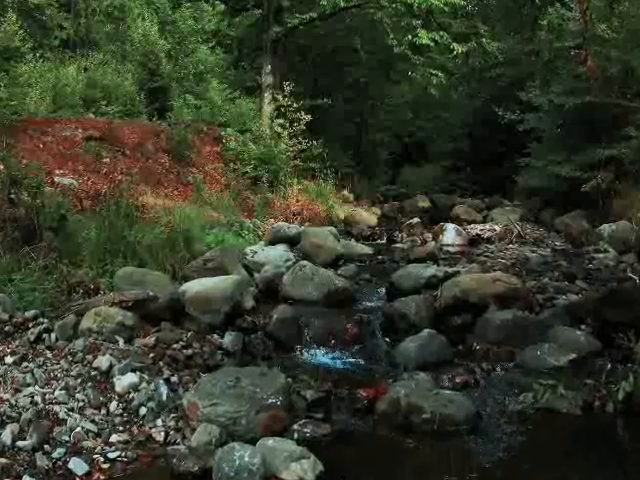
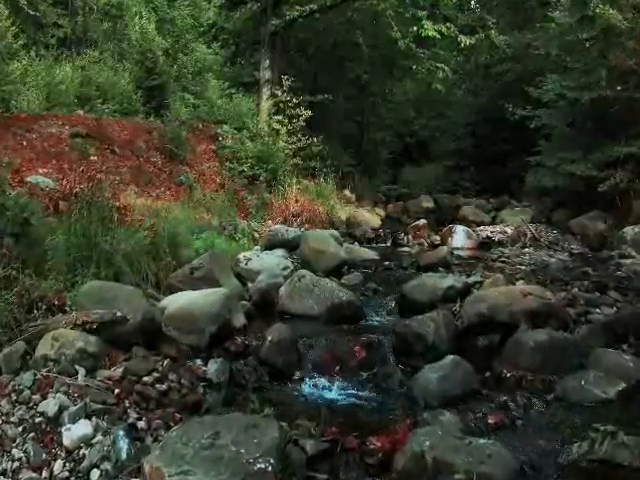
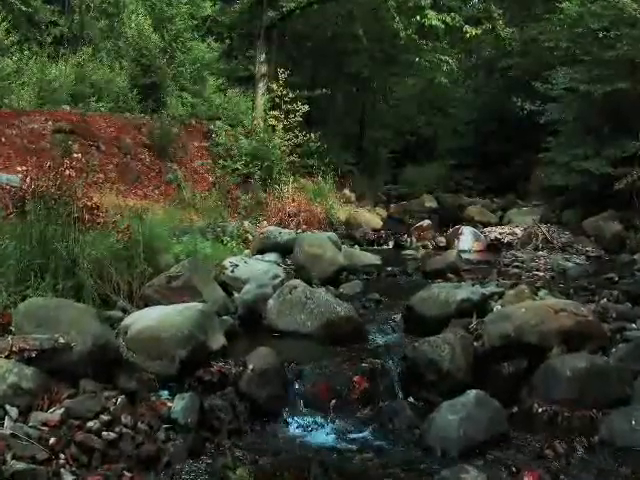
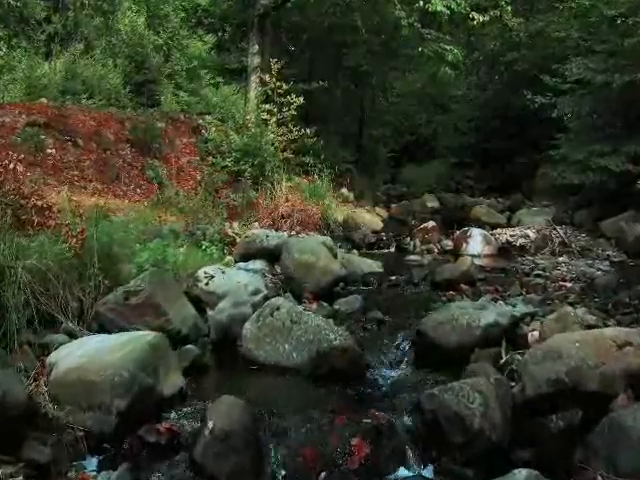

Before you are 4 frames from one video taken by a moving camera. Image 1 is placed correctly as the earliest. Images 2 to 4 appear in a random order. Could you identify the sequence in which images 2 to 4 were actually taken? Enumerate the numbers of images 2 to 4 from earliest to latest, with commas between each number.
2, 3, 4
